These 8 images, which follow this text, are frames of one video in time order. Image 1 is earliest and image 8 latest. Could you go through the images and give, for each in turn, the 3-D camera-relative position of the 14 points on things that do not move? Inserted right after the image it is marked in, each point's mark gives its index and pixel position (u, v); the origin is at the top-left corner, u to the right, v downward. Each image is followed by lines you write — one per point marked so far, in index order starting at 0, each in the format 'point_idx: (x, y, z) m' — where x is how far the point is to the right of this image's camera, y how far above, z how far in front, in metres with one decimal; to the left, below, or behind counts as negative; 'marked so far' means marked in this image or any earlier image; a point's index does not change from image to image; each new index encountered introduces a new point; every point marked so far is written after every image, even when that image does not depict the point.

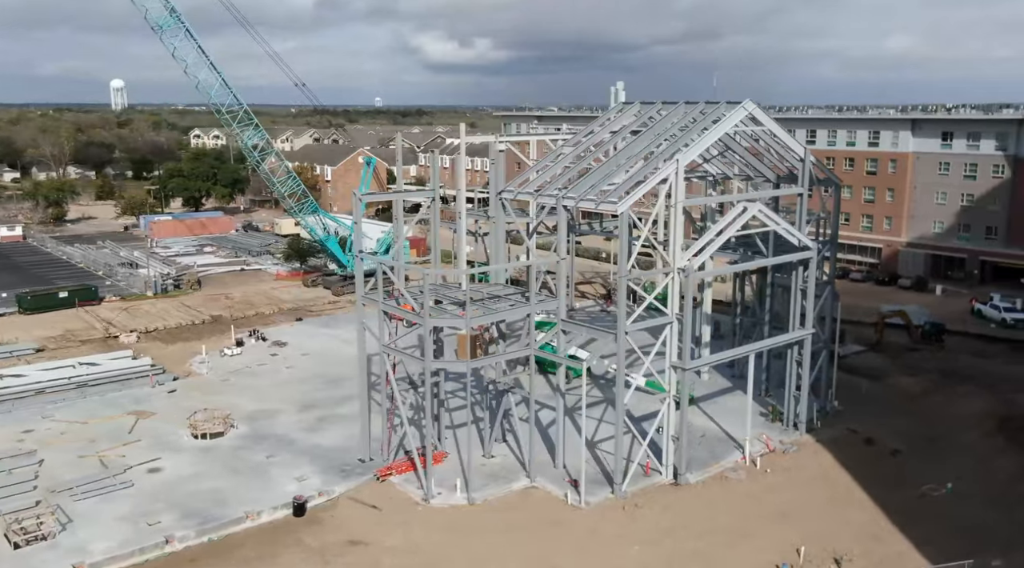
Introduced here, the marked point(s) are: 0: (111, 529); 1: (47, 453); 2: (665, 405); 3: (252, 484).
0: (-7.6, -4.6, +16.0) m
1: (-10.7, -3.9, +19.7) m
2: (+3.4, -2.6, +18.4) m
3: (-5.5, -4.3, +18.1) m
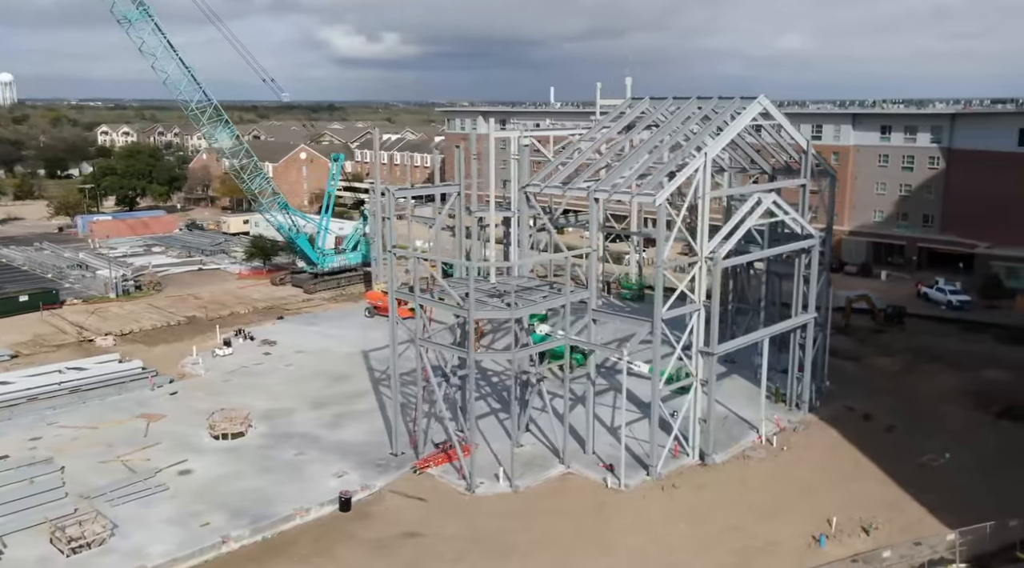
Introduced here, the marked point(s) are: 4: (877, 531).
0: (-6.5, -4.6, +15.8) m
1: (-10.0, -3.9, +19.1) m
2: (+4.1, -2.4, +19.2) m
3: (-4.6, -4.2, +18.0) m
4: (+7.5, -5.1, +17.3) m
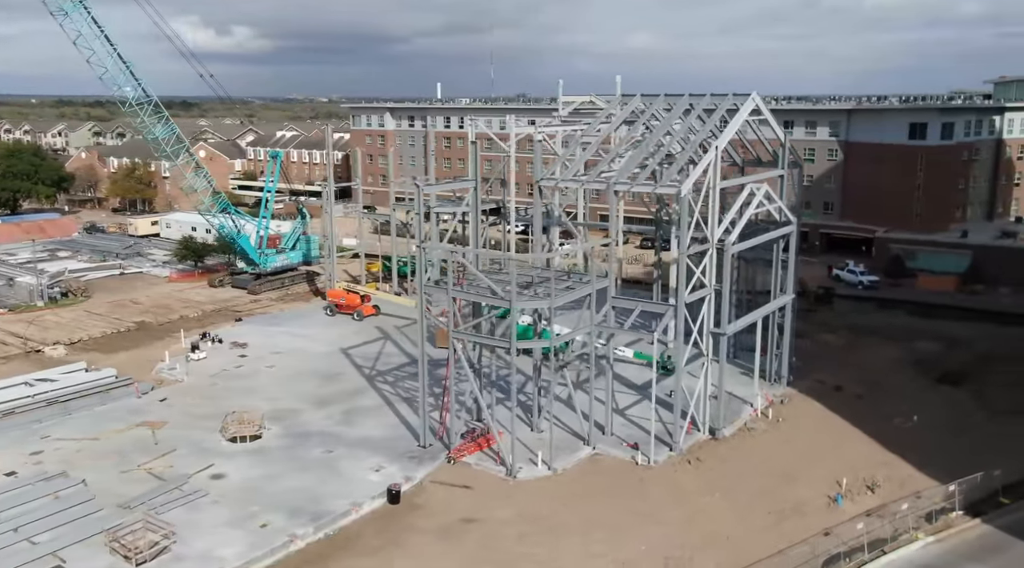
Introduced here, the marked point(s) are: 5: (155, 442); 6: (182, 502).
0: (-5.2, -4.6, +15.5) m
1: (-9.2, -4.0, +18.3) m
2: (+4.7, -2.0, +20.4) m
3: (-3.8, -4.2, +18.0) m
4: (+8.3, -4.6, +19.1) m
5: (-8.4, -3.7, +19.8) m
6: (-6.6, -4.3, +16.9) m
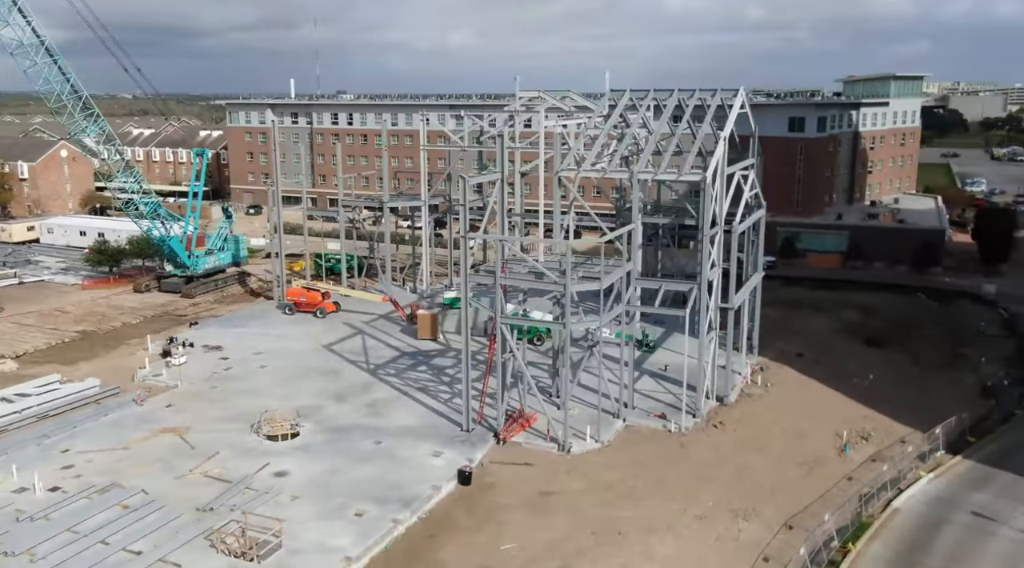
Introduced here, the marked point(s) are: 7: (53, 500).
0: (-3.4, -4.5, +15.6) m
1: (-7.8, -4.1, +17.6) m
2: (+5.3, -1.5, +22.3) m
3: (-2.4, -4.0, +18.4) m
4: (+9.3, -4.0, +21.7) m
5: (-7.3, -3.7, +19.3) m
6: (-4.9, -4.3, +16.7) m
7: (-9.0, -4.2, +16.6) m
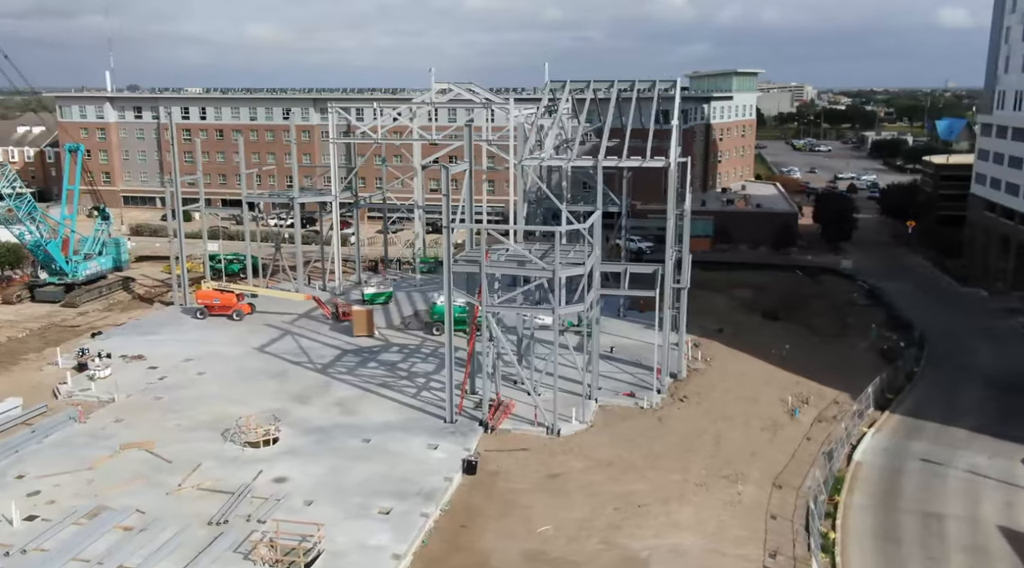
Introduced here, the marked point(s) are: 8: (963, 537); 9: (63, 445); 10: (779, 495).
0: (-2.7, -4.4, +15.2) m
1: (-7.5, -4.1, +16.2) m
2: (+4.3, -1.0, +23.5) m
3: (-2.4, -3.8, +18.1) m
4: (+8.4, -3.3, +23.7) m
5: (-7.3, -3.8, +17.9) m
6: (-4.5, -4.2, +15.9) m
7: (-8.4, -4.3, +15.0) m
8: (+8.7, -4.9, +16.3) m
9: (-10.1, -3.6, +18.9) m
10: (+5.7, -4.5, +18.0) m
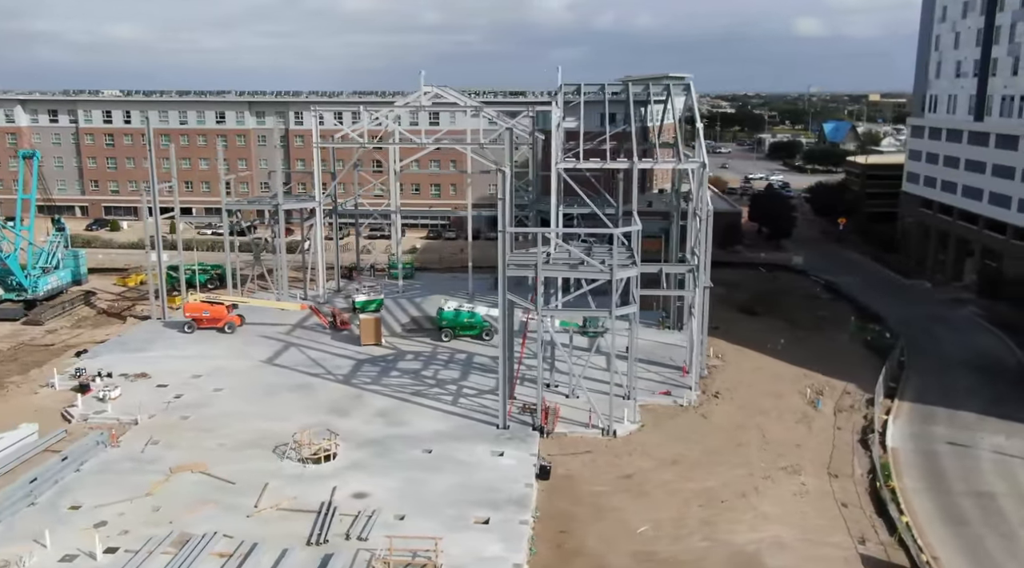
0: (-0.8, -4.5, +14.9) m
1: (-5.6, -4.4, +15.3) m
2: (+5.1, -1.0, +23.9) m
3: (-0.8, -3.9, +17.8) m
4: (+9.2, -3.2, +24.7) m
5: (-5.7, -4.0, +17.1) m
6: (-2.6, -4.4, +15.4) m
7: (-6.4, -4.6, +14.0) m
8: (+10.4, -4.7, +17.4) m
9: (-8.5, -3.9, +17.7) m
10: (+7.2, -4.4, +18.7) m
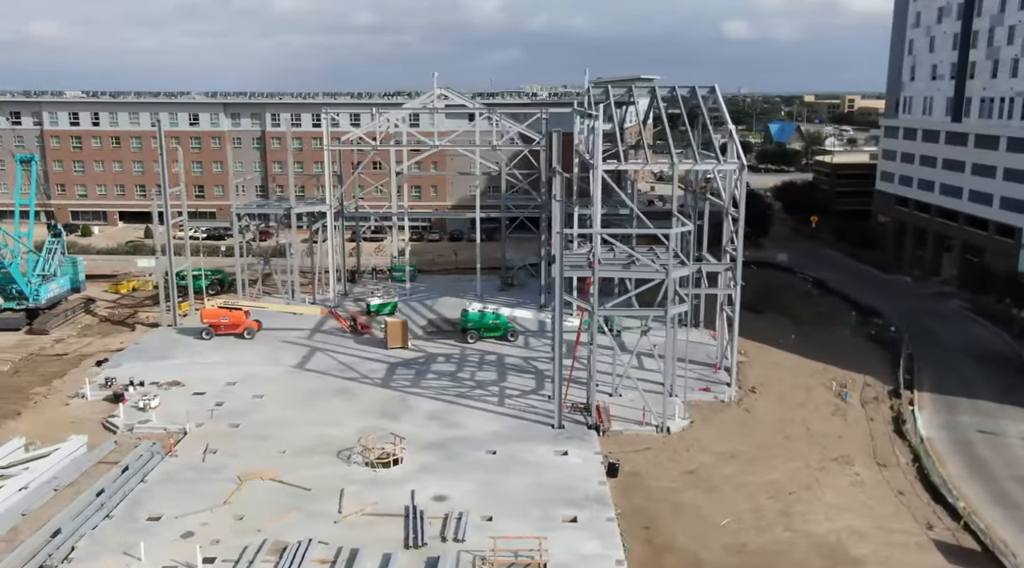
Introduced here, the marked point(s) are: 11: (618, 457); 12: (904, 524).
0: (+0.9, -4.5, +15.1) m
1: (-4.0, -4.5, +15.2) m
2: (+6.2, -1.0, +24.5) m
3: (+0.7, -4.0, +18.0) m
4: (+10.2, -3.1, +25.5) m
5: (-4.2, -4.1, +16.9) m
6: (-0.9, -4.4, +15.5) m
7: (-4.7, -4.7, +13.8) m
8: (+11.9, -4.6, +18.3) m
9: (-7.0, -4.1, +17.4) m
10: (+8.6, -4.3, +19.3) m
11: (+2.4, -3.9, +19.1) m
12: (+7.7, -4.7, +16.7) m
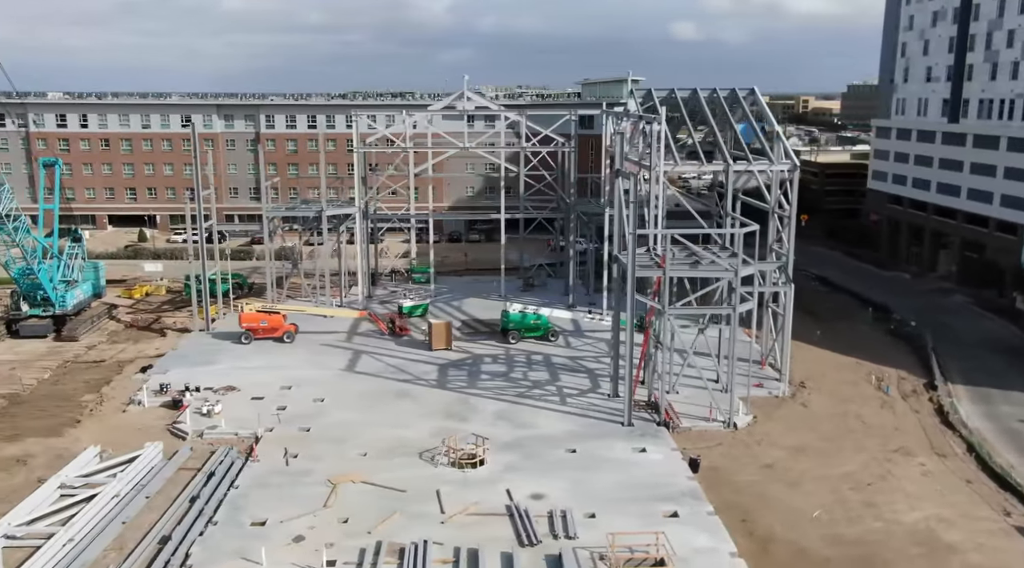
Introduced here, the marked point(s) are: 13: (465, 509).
0: (+2.9, -4.5, +15.4) m
1: (-2.0, -4.5, +15.3) m
2: (+7.7, -0.9, +25.1) m
3: (+2.5, -4.0, +18.3) m
4: (+11.7, -3.0, +26.2) m
5: (-2.3, -4.2, +17.0) m
6: (+1.0, -4.4, +15.7) m
7: (-2.6, -4.8, +13.9) m
8: (+13.8, -4.4, +19.1) m
9: (-5.1, -4.1, +17.3) m
10: (+10.4, -4.2, +20.0) m
11: (+4.2, -3.9, +19.5) m
12: (+9.7, -4.7, +17.4) m
13: (-0.9, -4.3, +16.2) m
